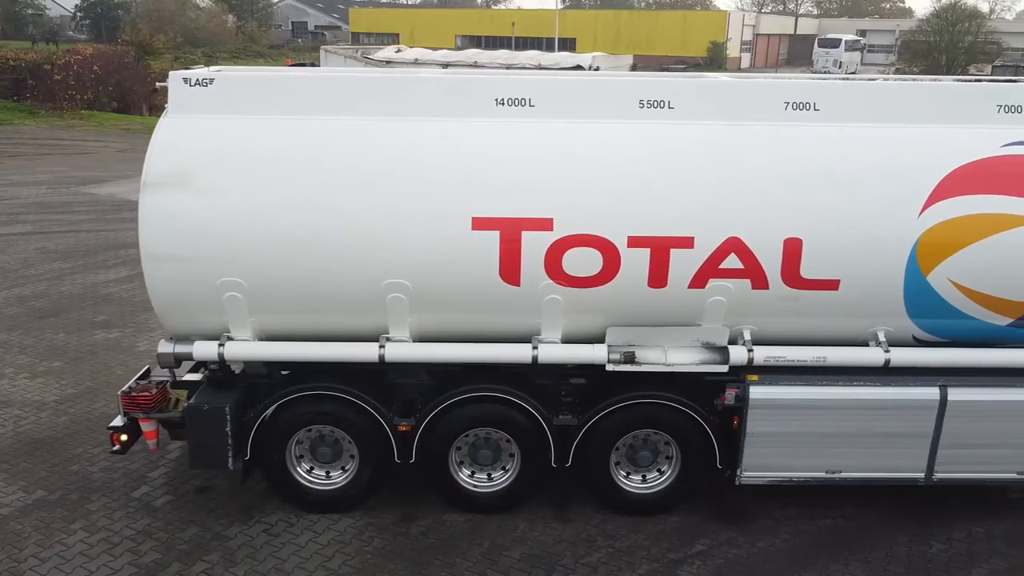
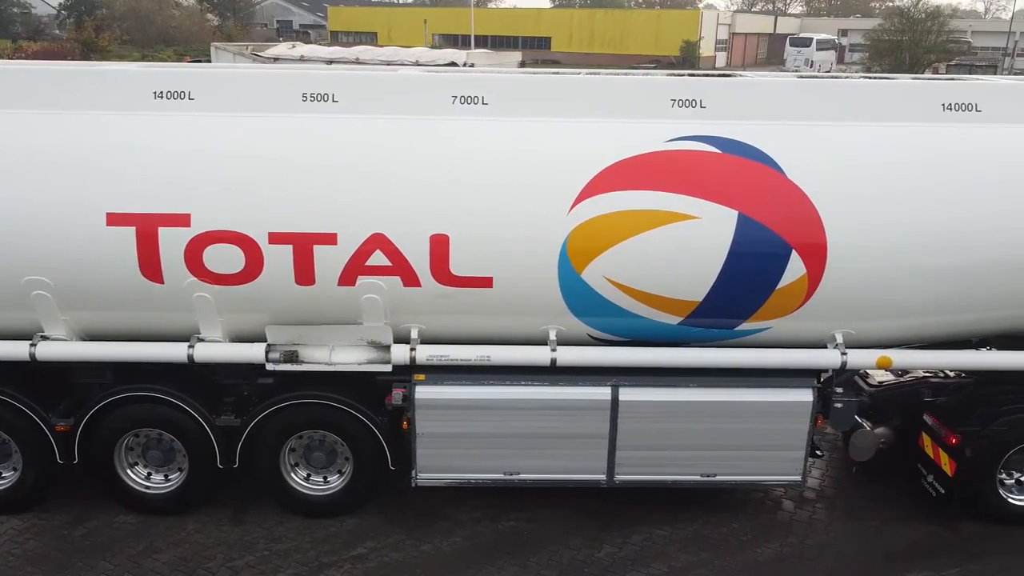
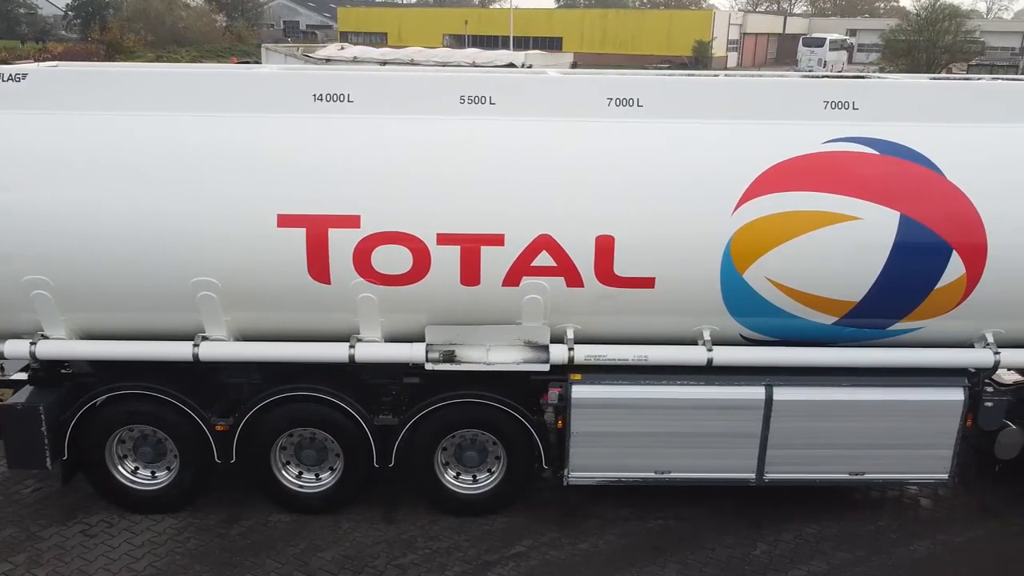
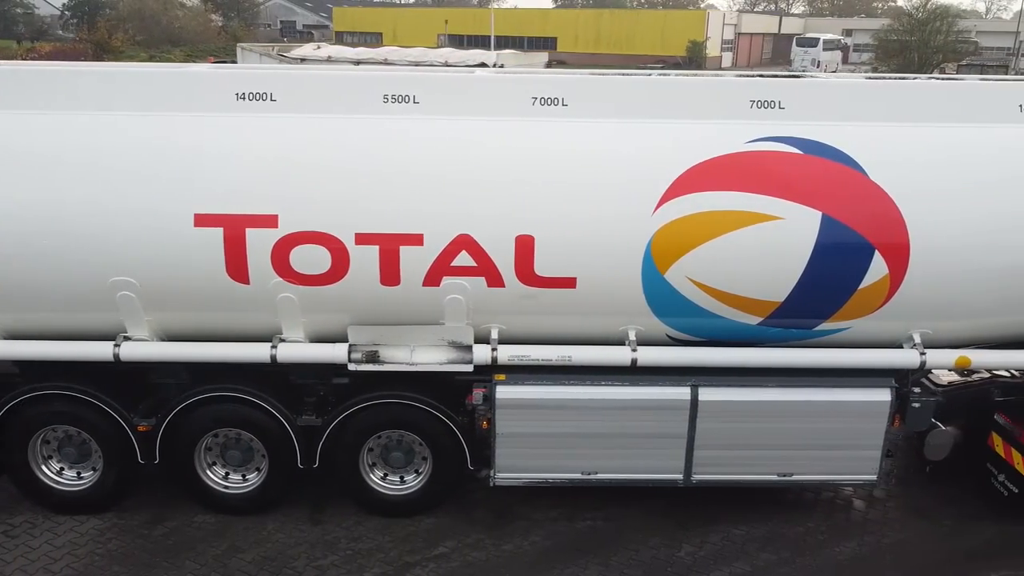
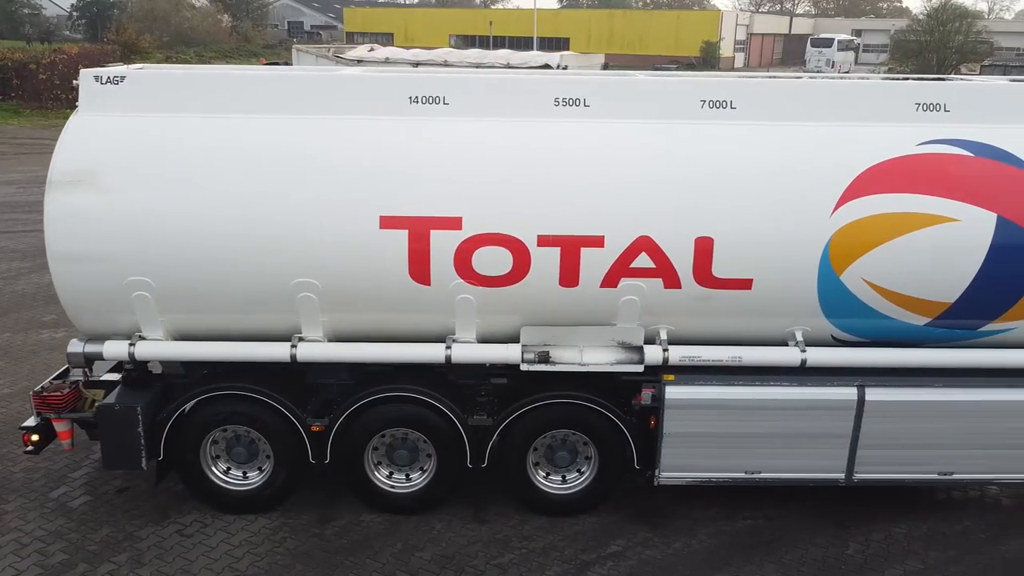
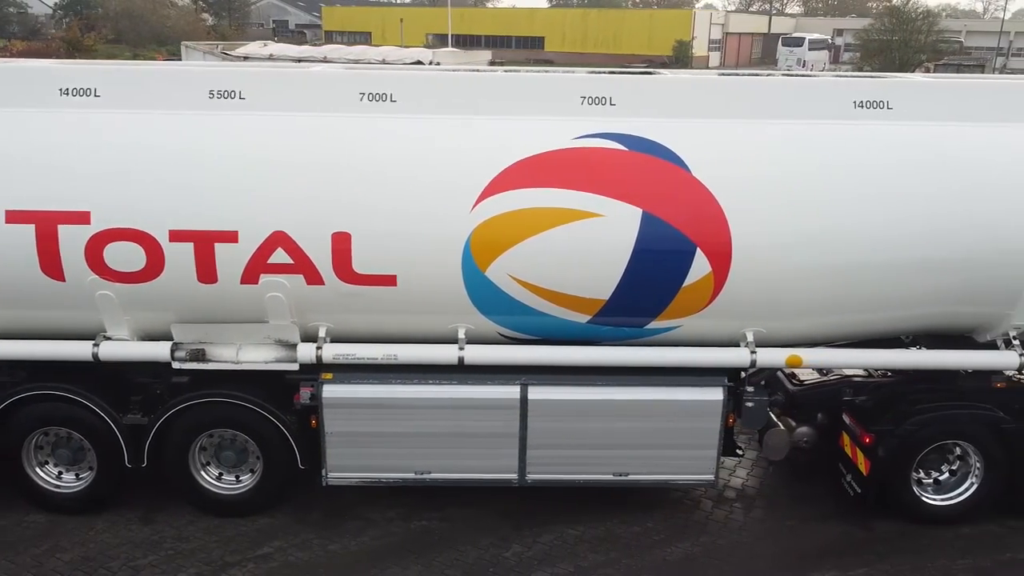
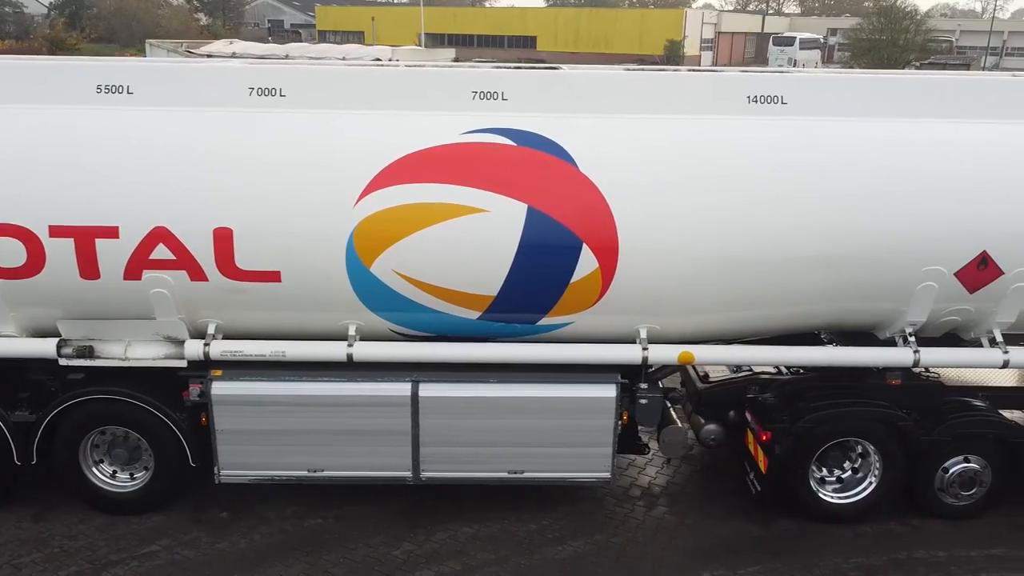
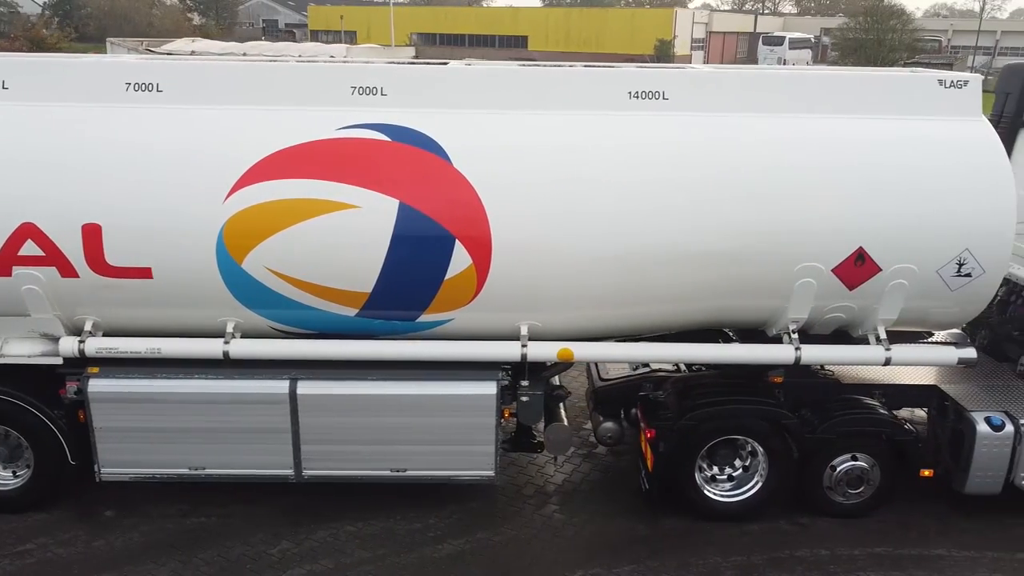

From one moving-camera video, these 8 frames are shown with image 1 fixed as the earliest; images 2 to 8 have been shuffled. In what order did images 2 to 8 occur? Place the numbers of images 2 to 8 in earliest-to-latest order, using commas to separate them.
5, 3, 4, 2, 6, 7, 8
